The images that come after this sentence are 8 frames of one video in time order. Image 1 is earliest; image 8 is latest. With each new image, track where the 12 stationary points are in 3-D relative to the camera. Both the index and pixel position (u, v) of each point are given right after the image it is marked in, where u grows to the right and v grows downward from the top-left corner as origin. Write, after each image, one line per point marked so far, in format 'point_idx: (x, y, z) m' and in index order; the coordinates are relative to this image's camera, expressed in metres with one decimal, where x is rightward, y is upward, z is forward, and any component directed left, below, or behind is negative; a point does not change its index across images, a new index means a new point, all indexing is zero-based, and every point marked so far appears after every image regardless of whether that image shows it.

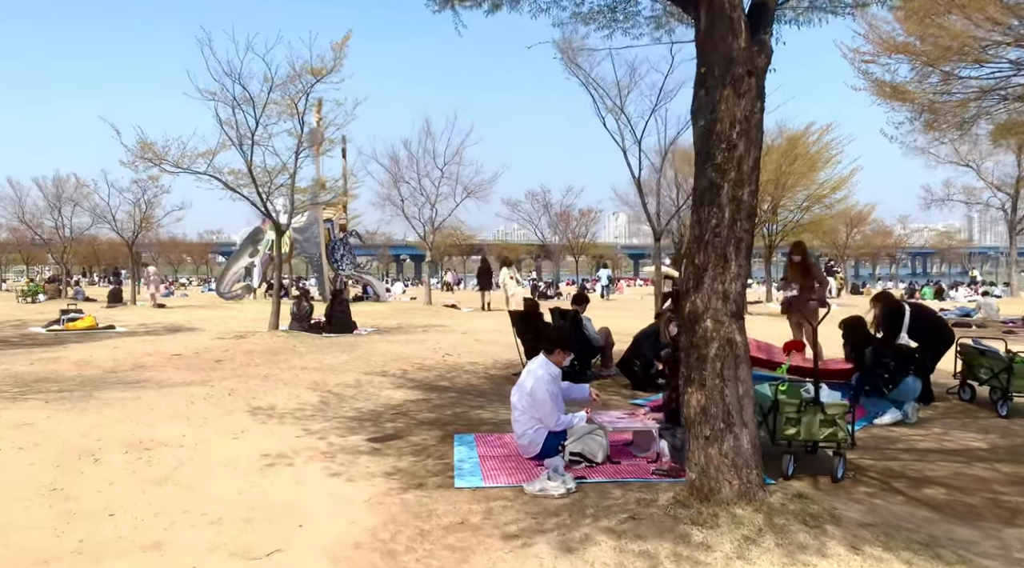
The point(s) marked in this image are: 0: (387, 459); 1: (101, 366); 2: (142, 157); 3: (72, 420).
0: (-0.8, -1.2, +5.4) m
1: (-5.5, -1.1, +11.0) m
2: (-6.2, +2.1, +13.6) m
3: (-3.7, -1.2, +7.0) m
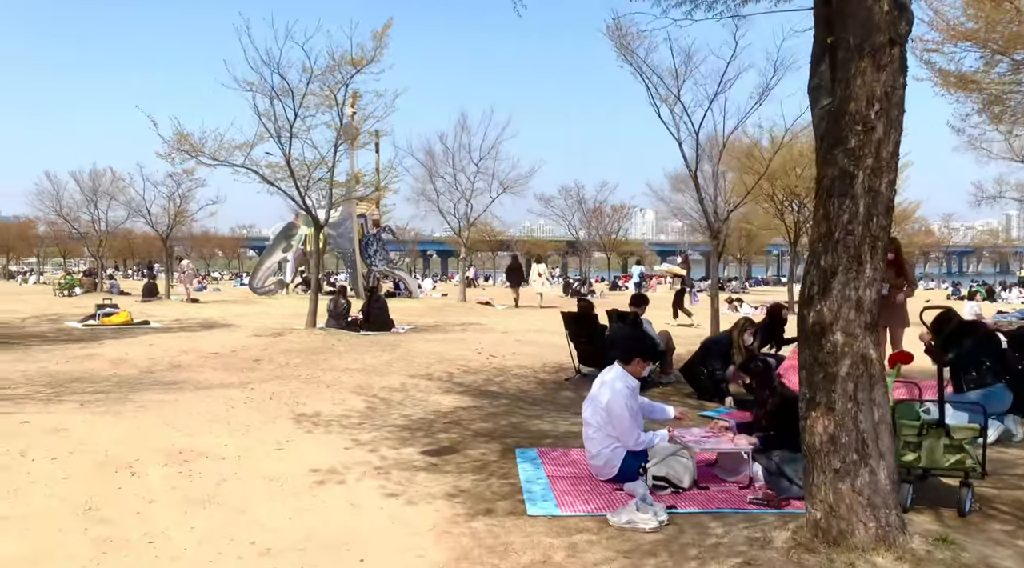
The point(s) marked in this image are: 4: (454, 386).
0: (-0.4, -1.2, +5.0) m
1: (-4.9, -1.0, +10.6) m
2: (-5.4, +2.2, +13.3) m
3: (-3.2, -1.2, +6.6) m
4: (-0.6, -1.1, +8.6) m
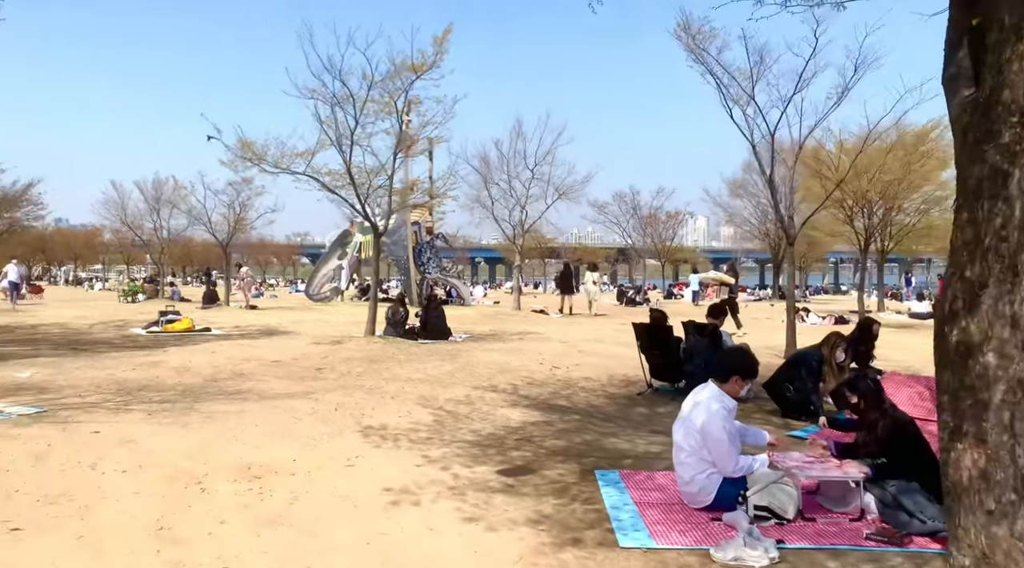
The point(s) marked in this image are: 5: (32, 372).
0: (+0.1, -1.2, +4.7) m
1: (-4.0, -1.1, +10.6) m
2: (-4.4, +2.1, +13.3) m
3: (-2.6, -1.2, +6.5) m
4: (+0.1, -1.2, +8.3) m
5: (-6.2, -1.1, +10.6) m
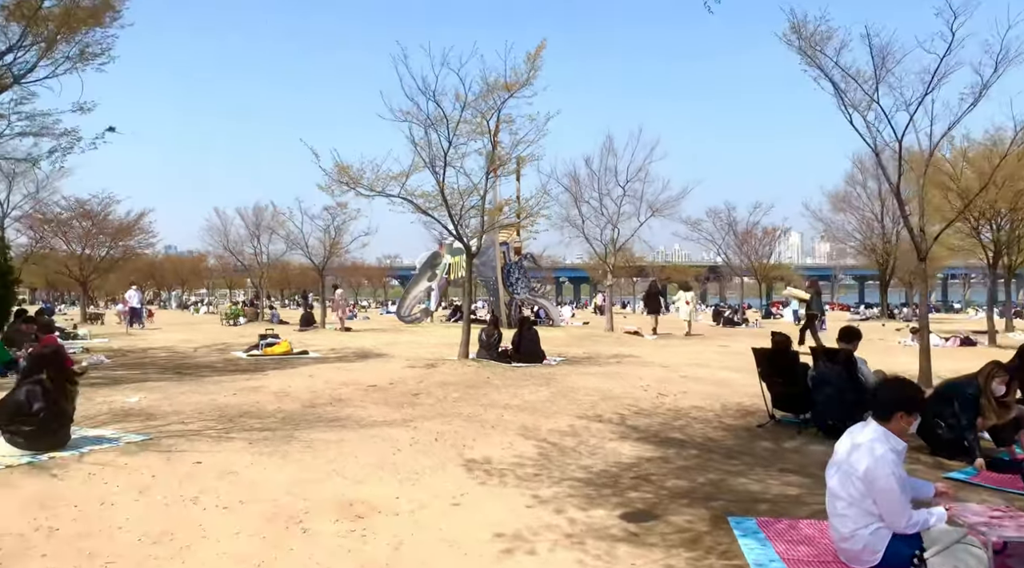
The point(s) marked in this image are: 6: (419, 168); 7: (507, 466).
0: (+0.7, -1.4, +4.2) m
1: (-2.7, -1.5, +10.5) m
2: (-2.9, +1.7, +13.3) m
3: (-1.8, -1.5, +6.3) m
4: (+1.1, -1.4, +7.8) m
5: (-4.9, -1.5, +10.7) m
6: (-1.6, +2.0, +14.2) m
7: (0.0, -1.4, +6.3) m
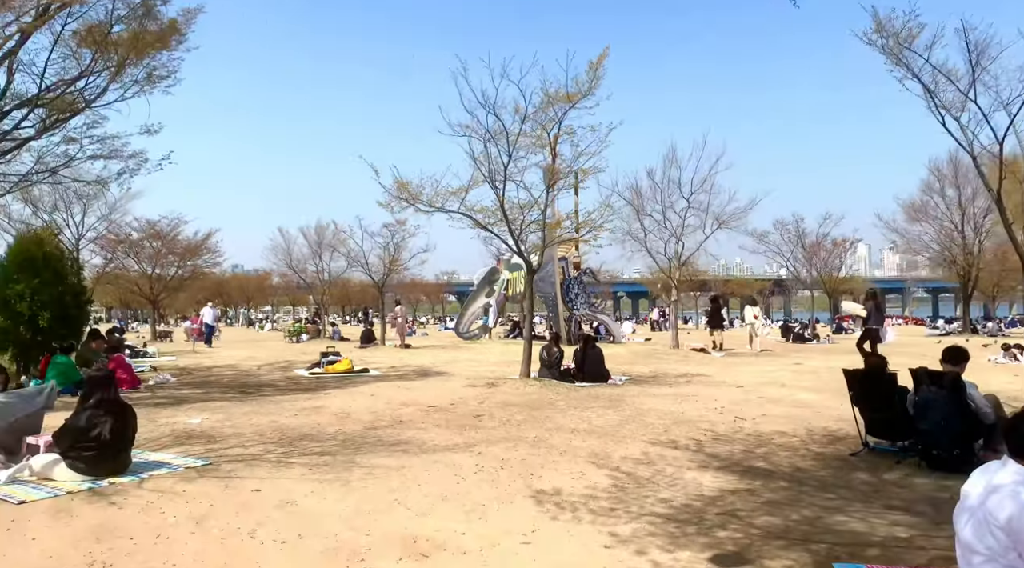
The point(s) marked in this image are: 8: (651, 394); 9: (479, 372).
0: (+1.1, -1.5, +3.7) m
1: (-1.9, -1.7, +10.3) m
2: (-1.8, +1.4, +13.1) m
3: (-1.3, -1.6, +6.0) m
4: (+1.7, -1.5, +7.3) m
5: (-4.1, -1.7, +10.7) m
6: (-0.6, +1.7, +14.0) m
7: (+0.5, -1.5, +5.9) m
8: (+2.2, -1.7, +12.5) m
9: (-0.7, -1.9, +17.8) m
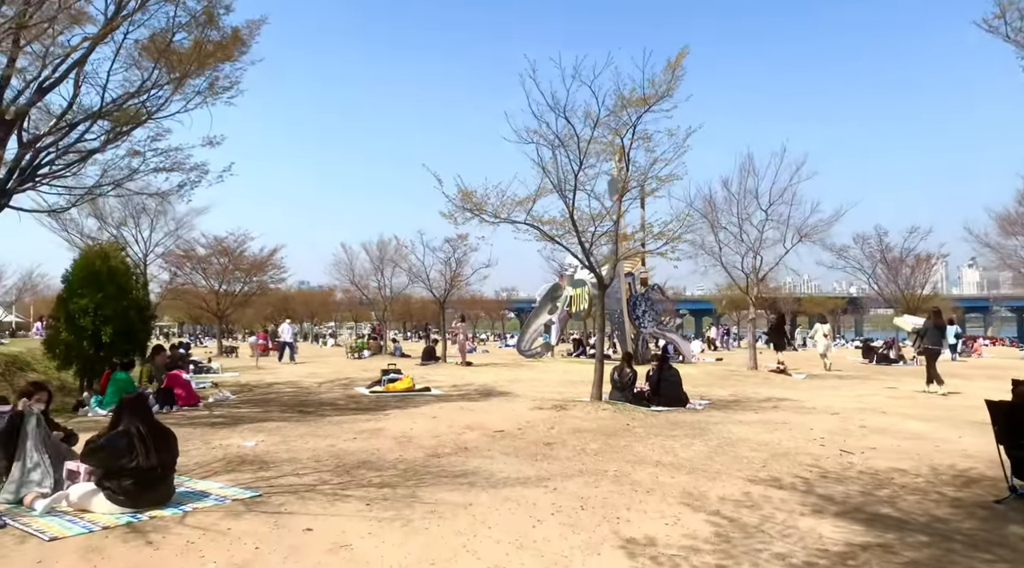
0: (+1.5, -1.5, +2.8) m
1: (-1.0, -1.9, +9.5) m
2: (-0.8, +1.2, +12.5) m
3: (-0.7, -1.7, +5.2) m
4: (+2.4, -1.7, +6.3) m
5: (-3.2, -1.9, +10.1) m
6: (+0.6, +1.5, +13.2) m
7: (+1.0, -1.6, +5.0) m
8: (+3.2, -1.9, +11.5) m
9: (+0.7, -2.3, +16.9) m
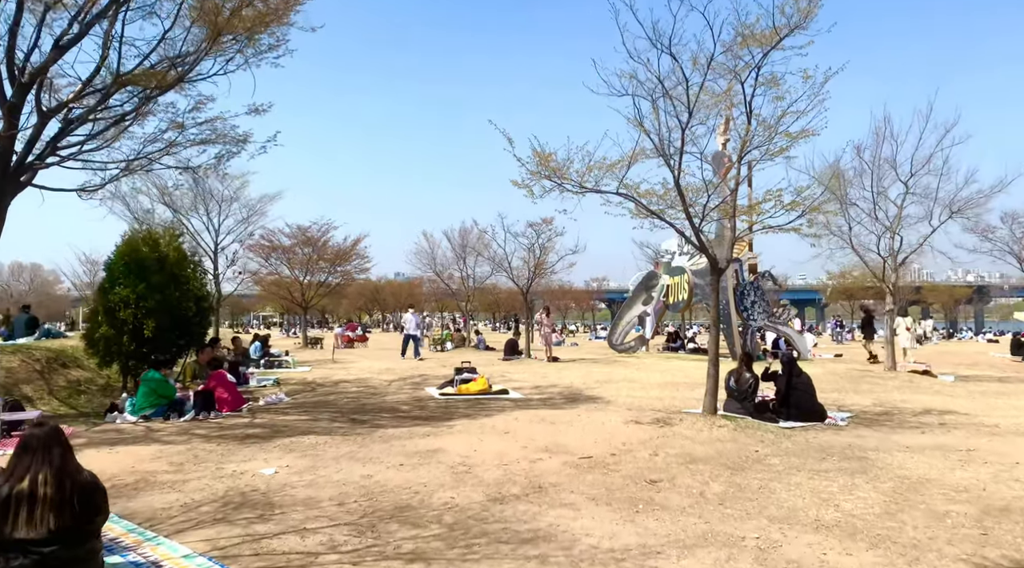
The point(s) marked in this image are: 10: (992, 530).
0: (+1.5, -1.4, +0.2) m
1: (-0.2, -1.7, +7.3) m
2: (+0.4, +1.3, +10.1) m
3: (-0.4, -1.6, +2.9) m
4: (+2.8, -1.5, +3.6) m
5: (-2.3, -1.8, +8.0) m
6: (+1.8, +1.7, +10.7) m
7: (+1.3, -1.5, +2.5) m
8: (+4.2, -1.7, +8.7) m
9: (+2.3, -2.0, +14.4) m
10: (+3.2, -1.6, +5.6) m
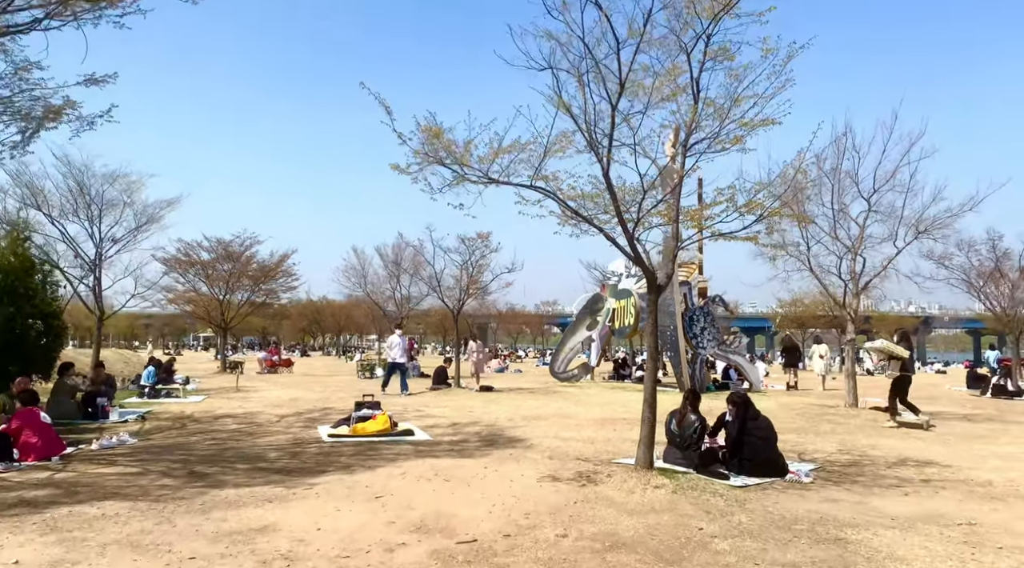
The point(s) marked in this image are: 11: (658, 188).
0: (+0.9, -1.3, -2.0) m
1: (-1.3, -1.8, +4.9) m
2: (-0.8, +1.2, +7.8) m
3: (-1.2, -1.5, +0.5) m
4: (+2.0, -1.6, +1.4) m
5: (-3.3, -1.8, +5.5) m
6: (+0.6, +1.5, +8.5) m
7: (+0.6, -1.5, +0.2) m
8: (+3.1, -1.9, +6.6) m
9: (+0.9, -2.3, +12.1) m
10: (+2.3, -1.7, +3.4) m
11: (+1.7, +1.1, +9.1) m
